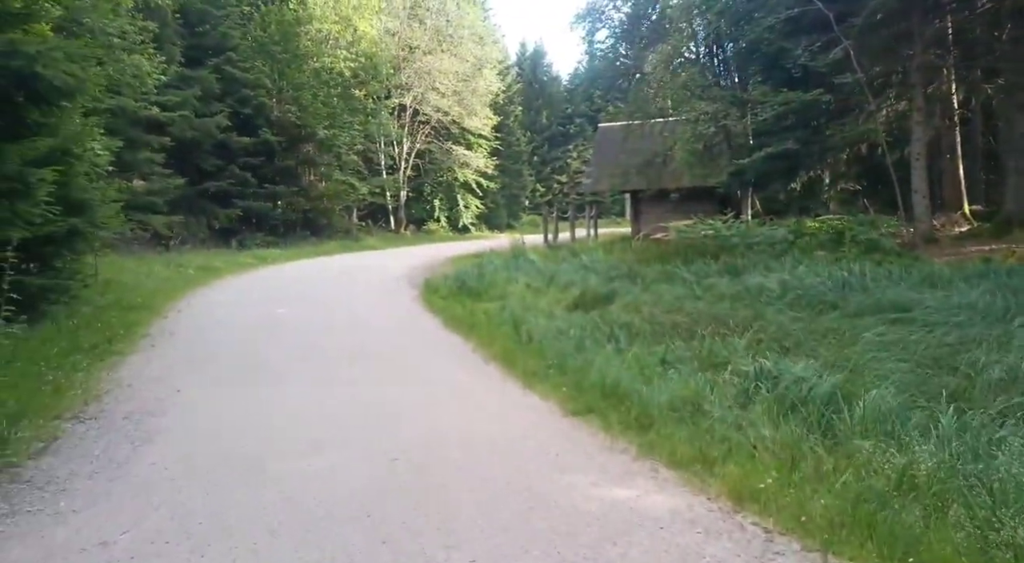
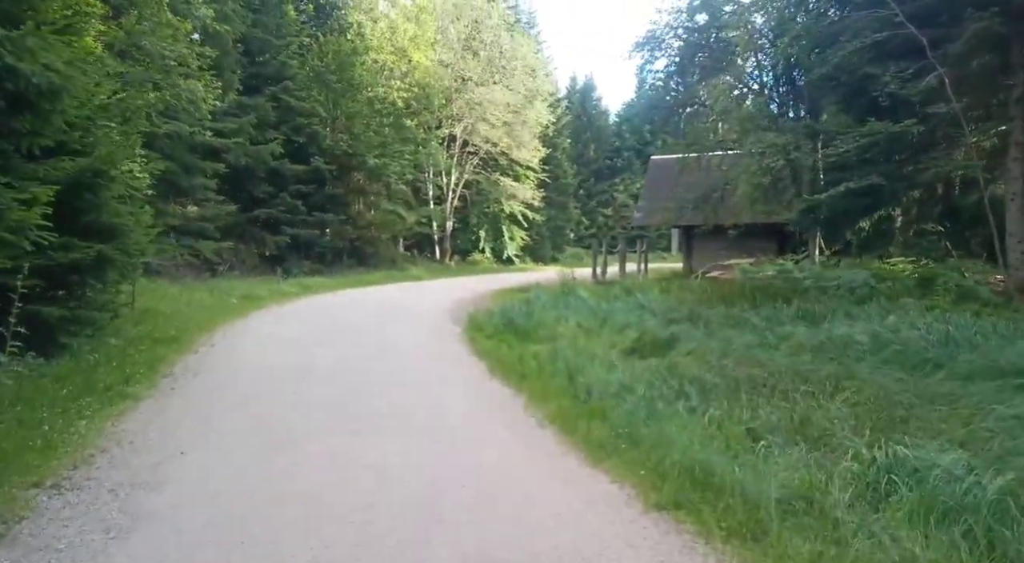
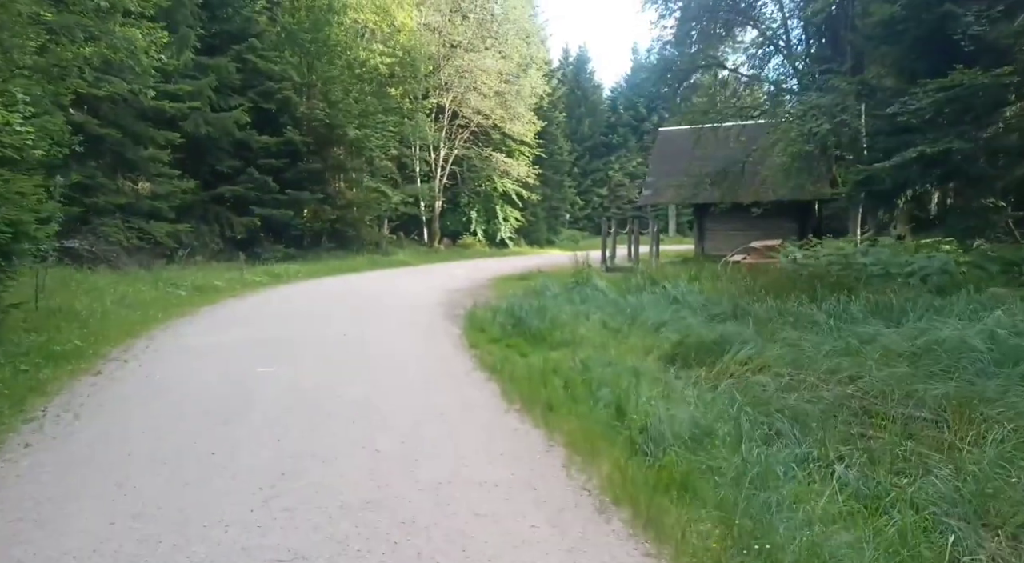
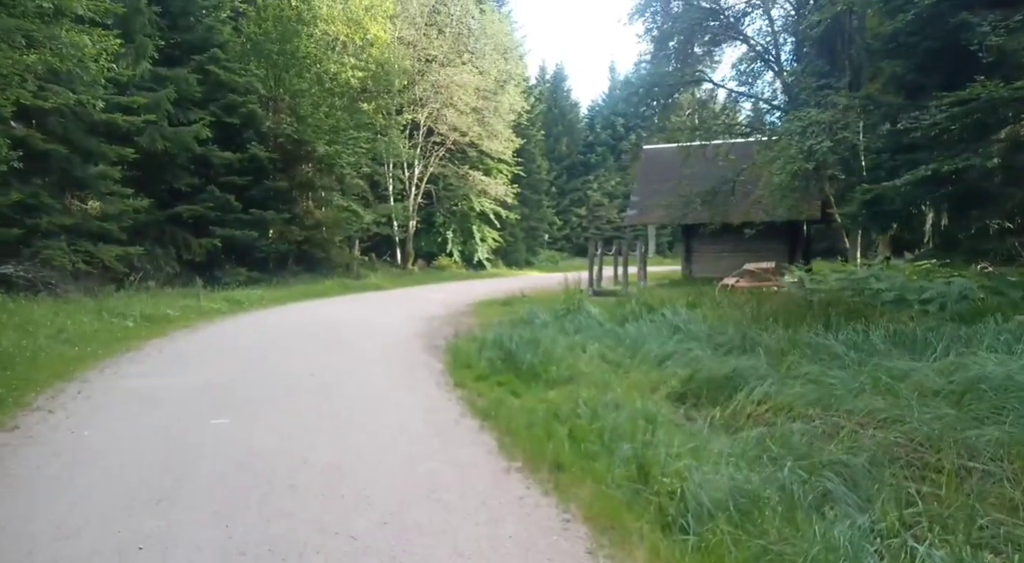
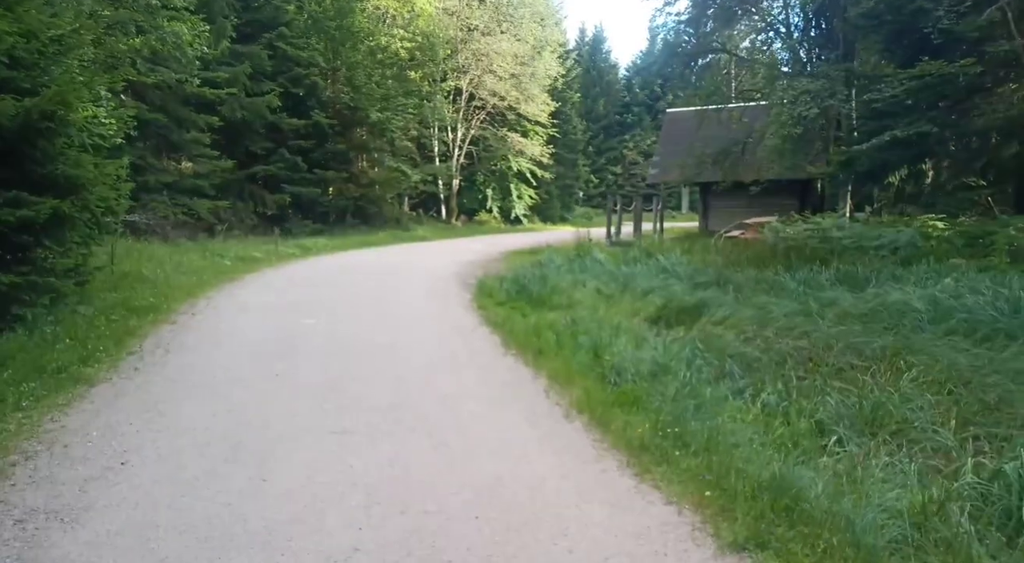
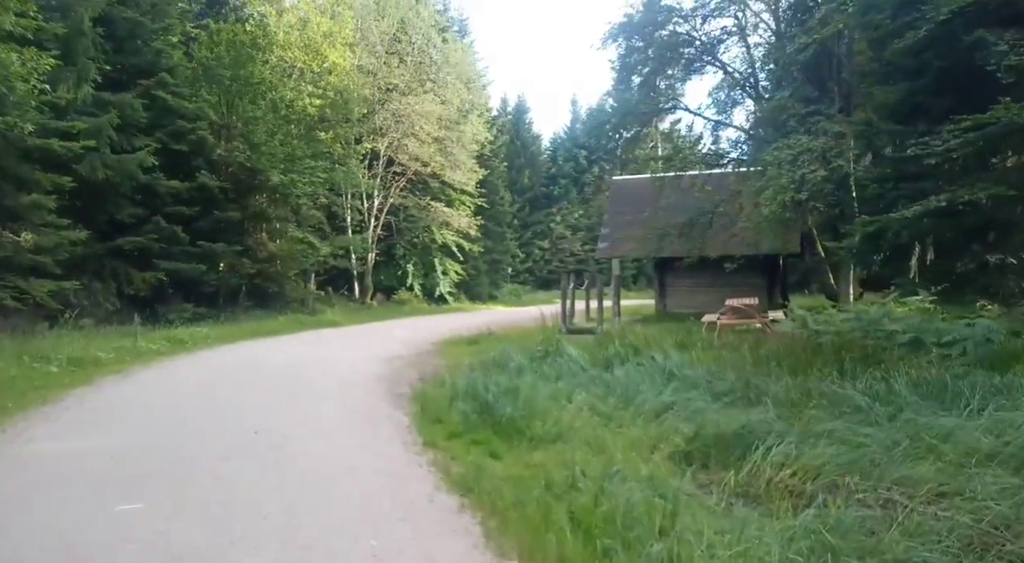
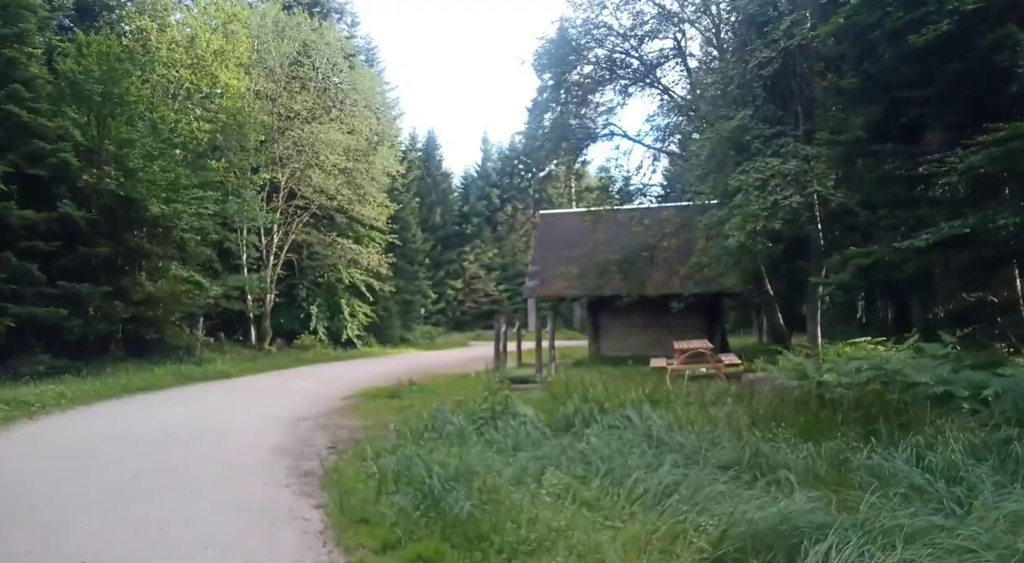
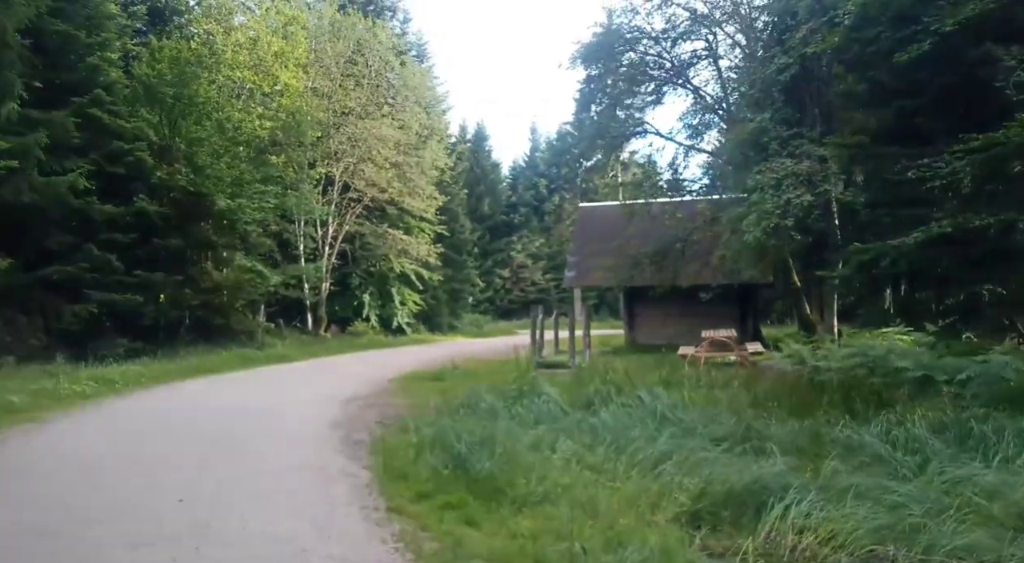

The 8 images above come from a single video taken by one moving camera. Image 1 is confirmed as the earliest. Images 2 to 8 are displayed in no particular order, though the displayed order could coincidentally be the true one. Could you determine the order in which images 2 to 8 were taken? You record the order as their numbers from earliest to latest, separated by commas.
2, 5, 3, 4, 6, 8, 7
